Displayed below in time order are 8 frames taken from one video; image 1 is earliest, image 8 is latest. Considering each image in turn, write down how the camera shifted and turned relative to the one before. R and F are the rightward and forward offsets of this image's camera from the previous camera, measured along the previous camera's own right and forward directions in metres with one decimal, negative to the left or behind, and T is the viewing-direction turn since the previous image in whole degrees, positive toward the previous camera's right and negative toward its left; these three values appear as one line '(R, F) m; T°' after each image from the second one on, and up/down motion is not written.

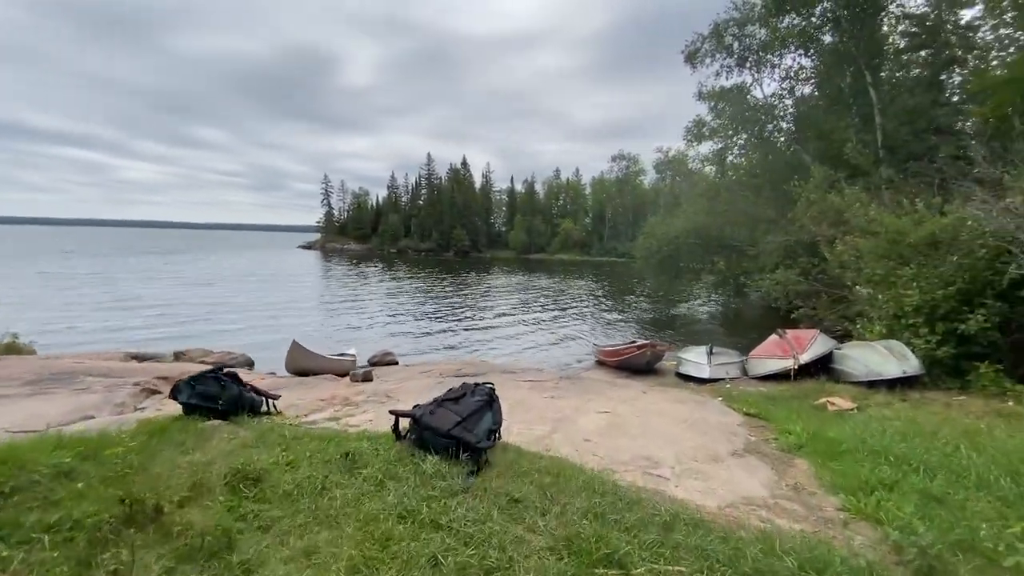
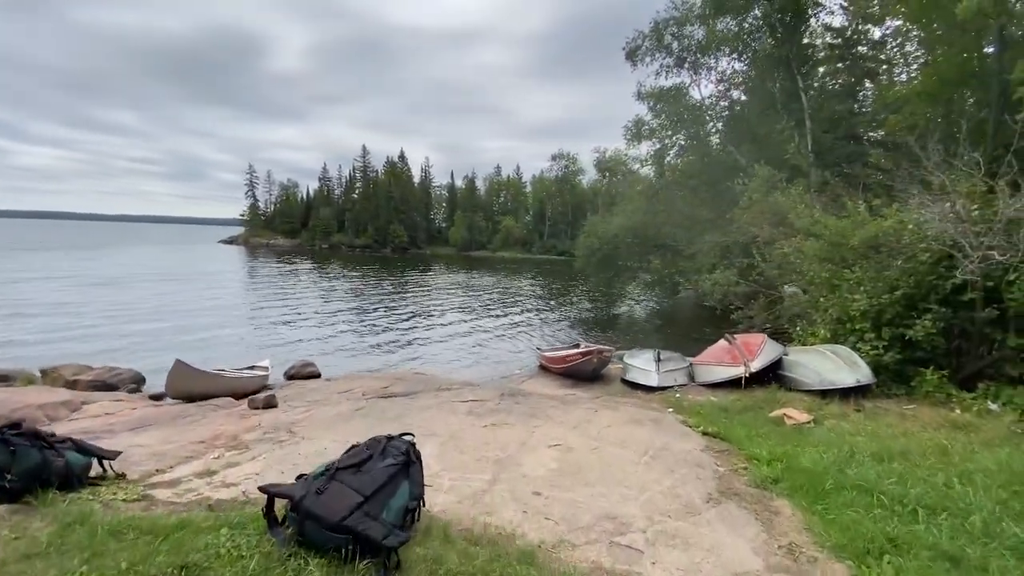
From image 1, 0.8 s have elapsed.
(+0.1, +1.3) m; +7°
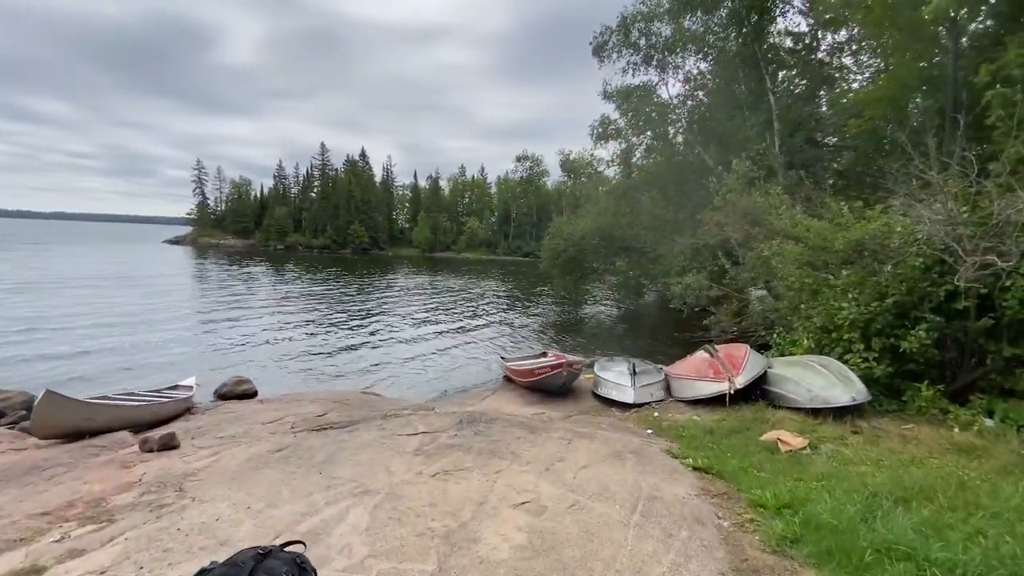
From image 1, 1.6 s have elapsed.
(+0.1, +1.3) m; +4°
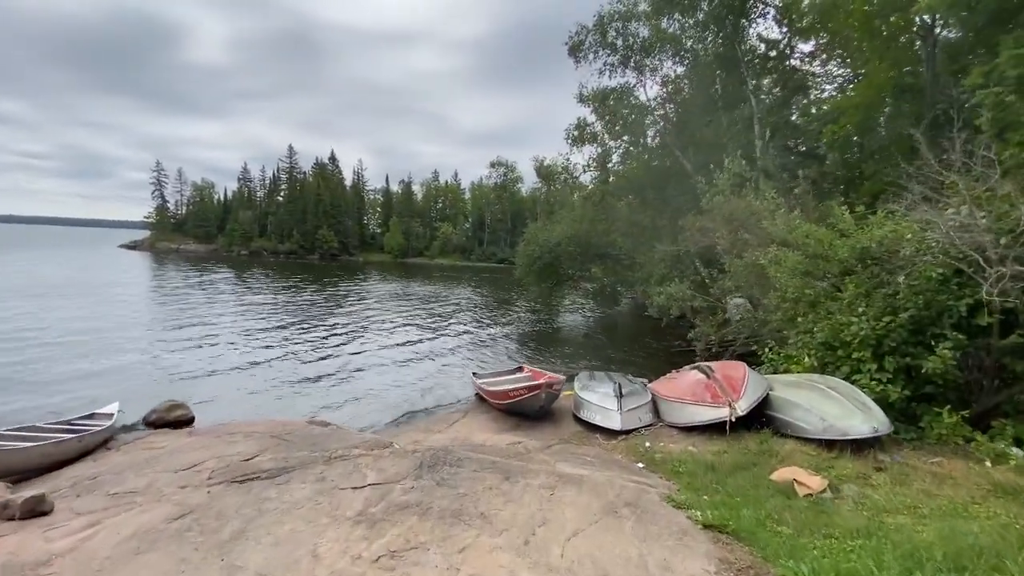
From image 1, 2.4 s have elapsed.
(+0.1, +1.3) m; +3°
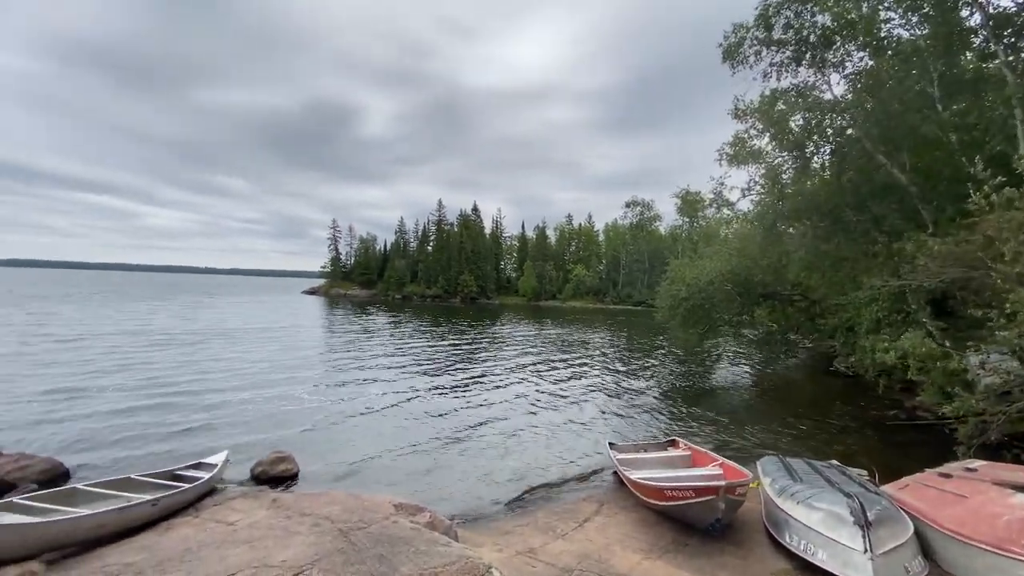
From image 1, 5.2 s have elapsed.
(-0.3, +2.9) m; -16°
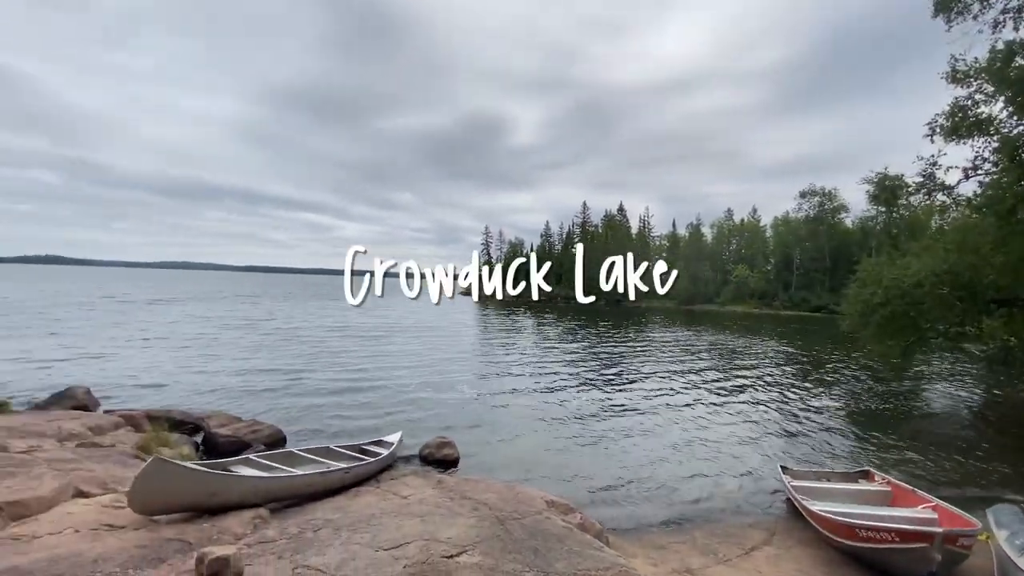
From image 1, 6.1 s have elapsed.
(-0.1, 0.0) m; -18°
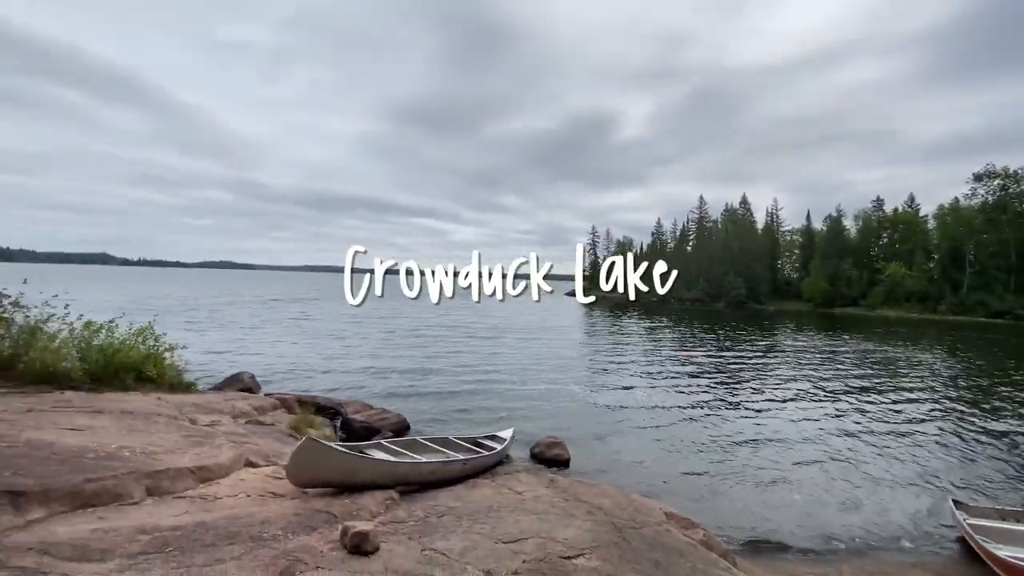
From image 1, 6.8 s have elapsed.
(-0.2, 0.0) m; -13°
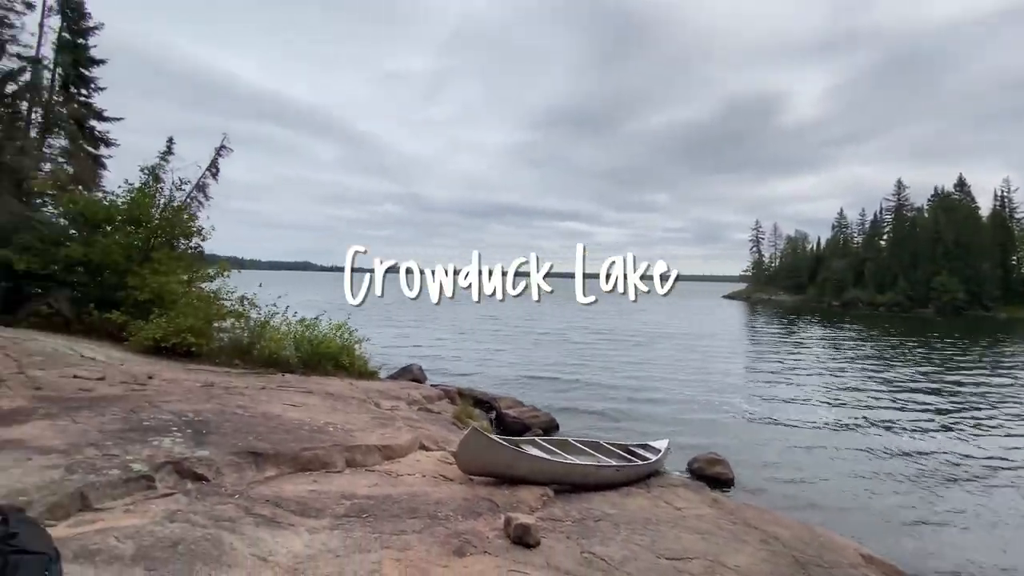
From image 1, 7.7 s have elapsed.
(-0.2, 0.0) m; -17°
